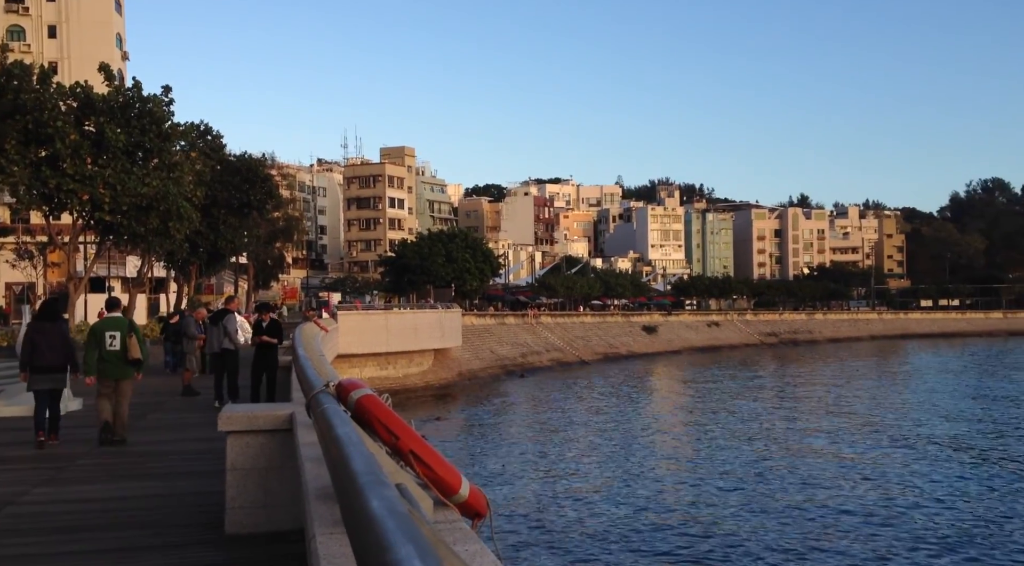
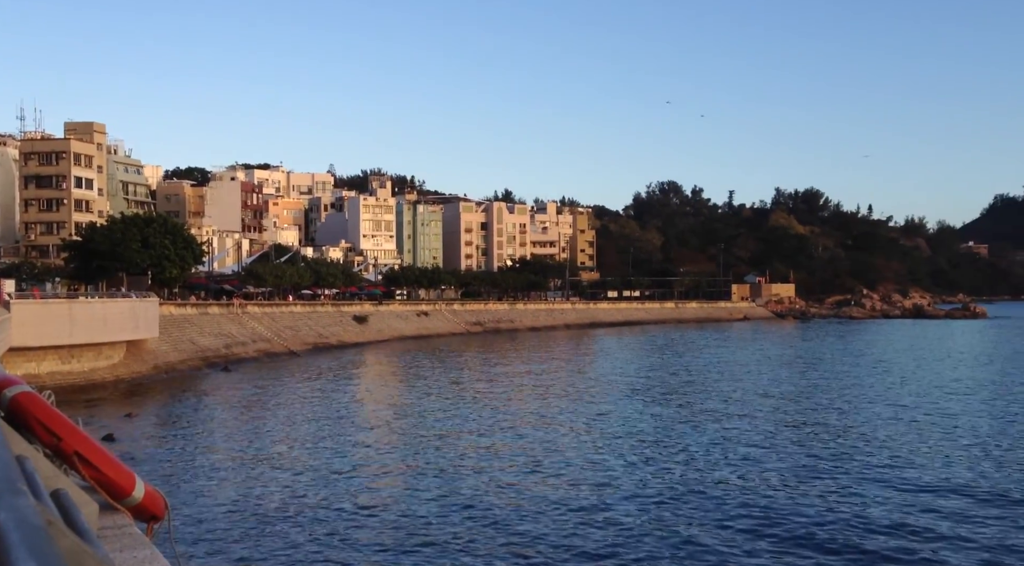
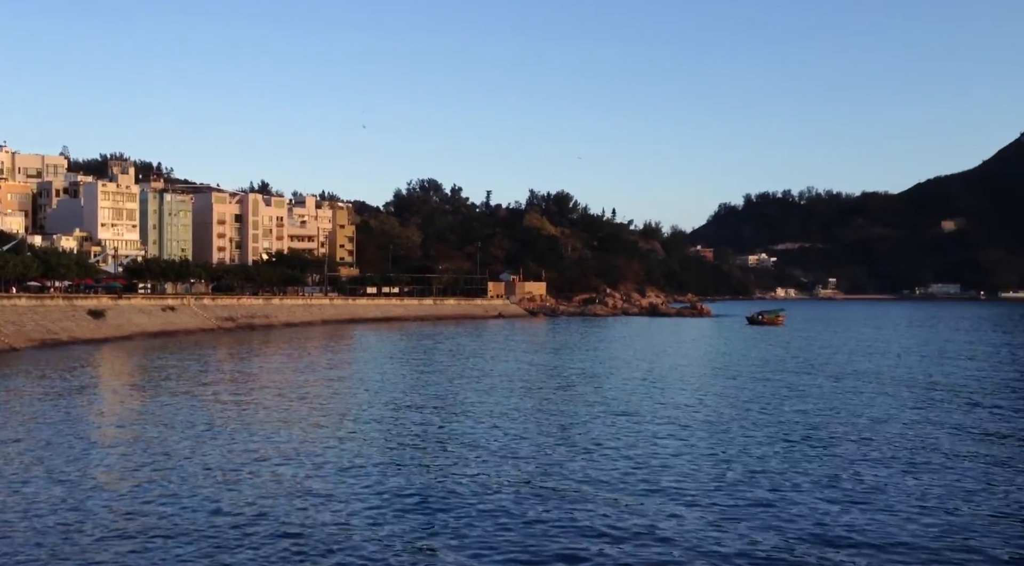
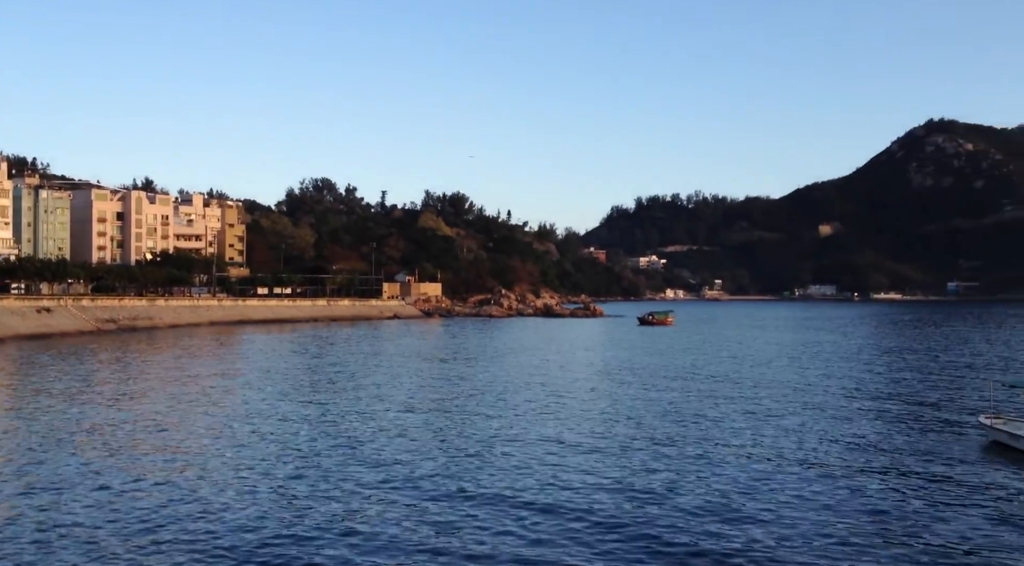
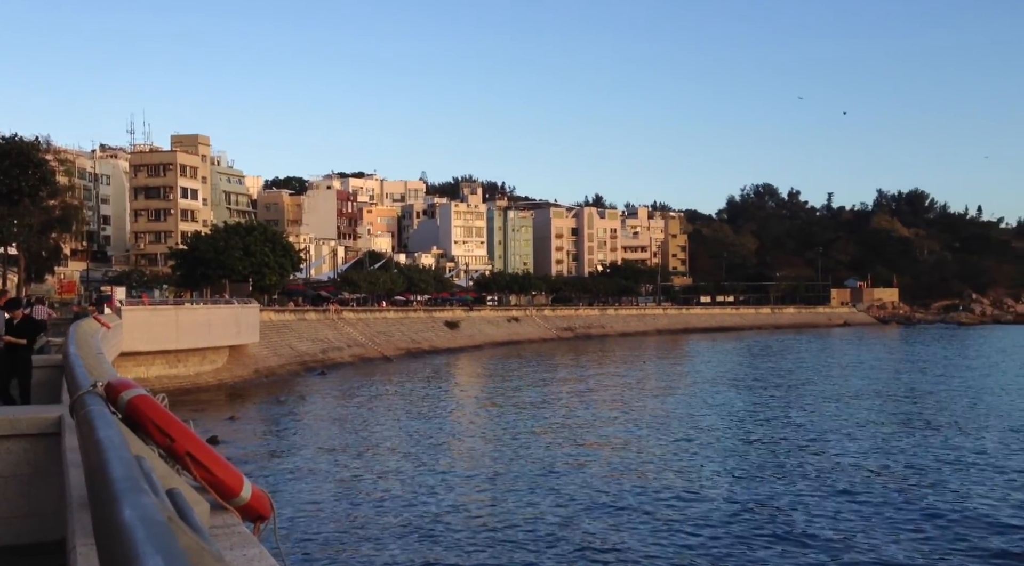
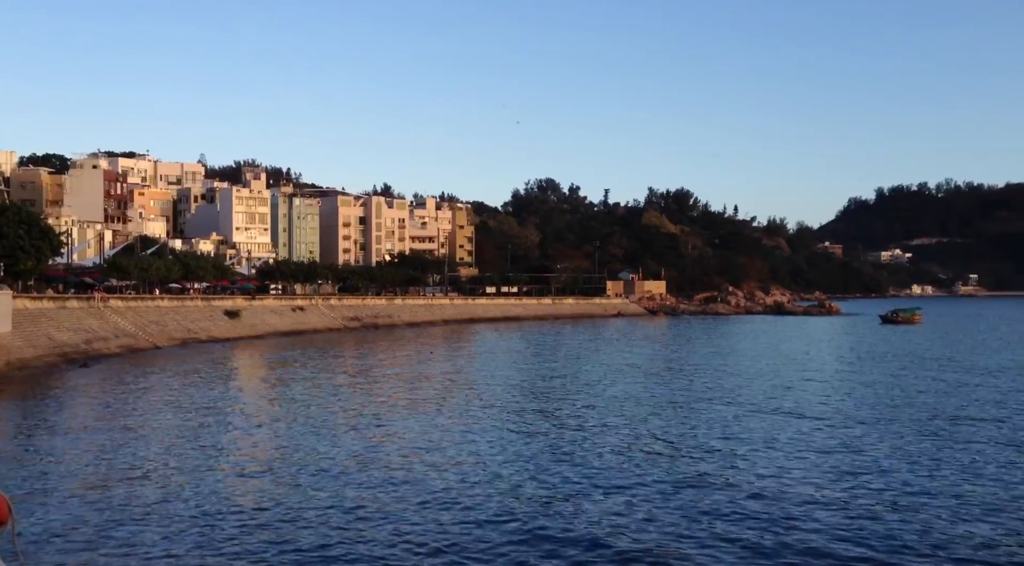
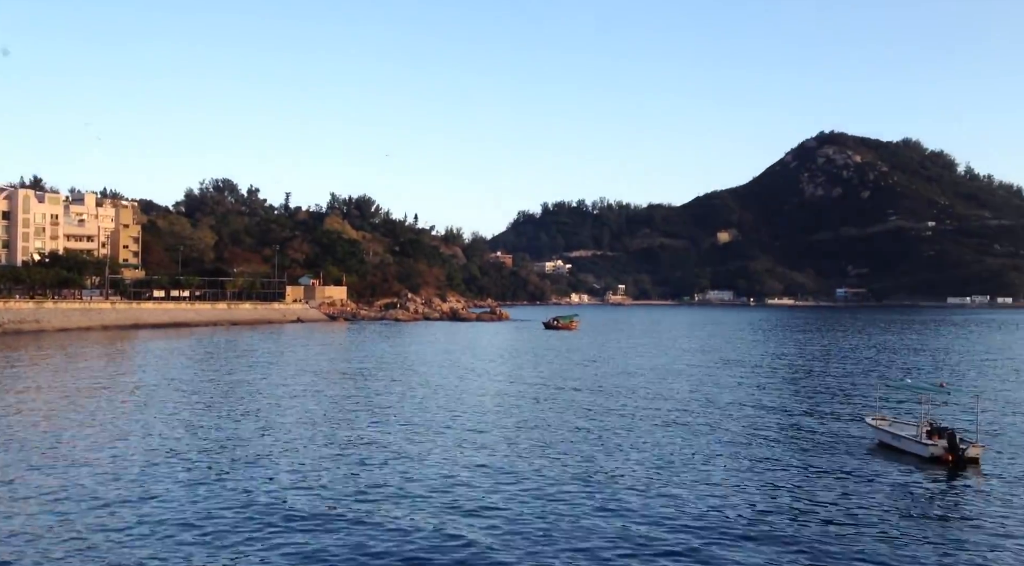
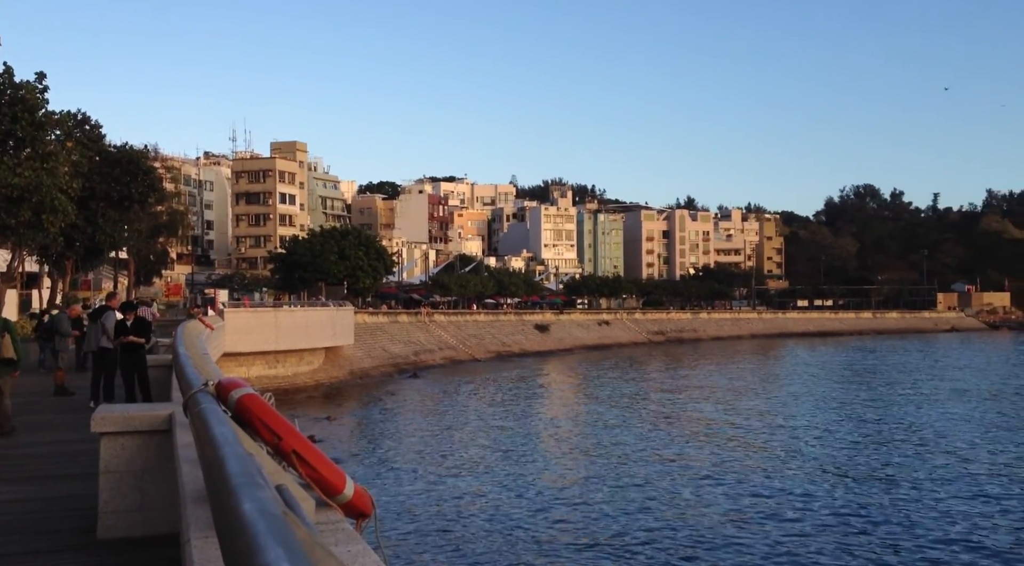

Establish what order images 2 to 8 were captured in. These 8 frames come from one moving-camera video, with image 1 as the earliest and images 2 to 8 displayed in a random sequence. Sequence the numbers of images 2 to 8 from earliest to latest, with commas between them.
8, 5, 2, 6, 3, 4, 7
